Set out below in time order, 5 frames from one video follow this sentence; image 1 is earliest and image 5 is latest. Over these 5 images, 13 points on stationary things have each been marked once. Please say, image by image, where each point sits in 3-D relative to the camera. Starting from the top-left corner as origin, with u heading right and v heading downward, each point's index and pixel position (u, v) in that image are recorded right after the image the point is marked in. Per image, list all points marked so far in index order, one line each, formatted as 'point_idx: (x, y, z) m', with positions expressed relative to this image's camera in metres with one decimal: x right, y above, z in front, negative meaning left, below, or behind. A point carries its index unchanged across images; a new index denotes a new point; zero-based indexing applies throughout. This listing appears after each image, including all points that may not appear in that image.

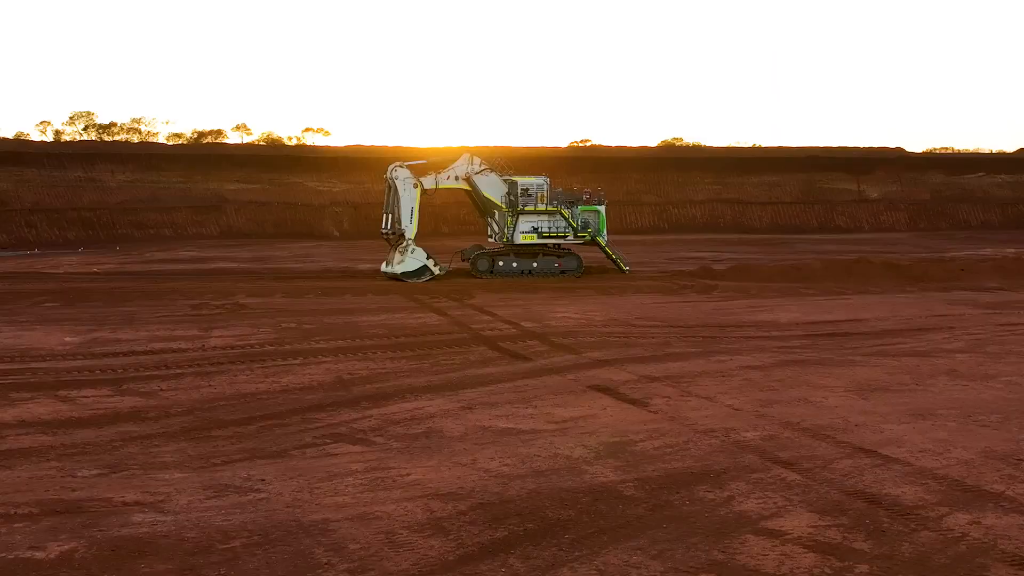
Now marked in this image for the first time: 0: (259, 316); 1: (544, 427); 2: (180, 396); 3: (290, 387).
0: (-3.0, -0.3, +16.4) m
1: (+0.2, -0.8, +8.5) m
2: (-2.4, -0.8, +10.2) m
3: (-1.7, -0.7, +10.5) m
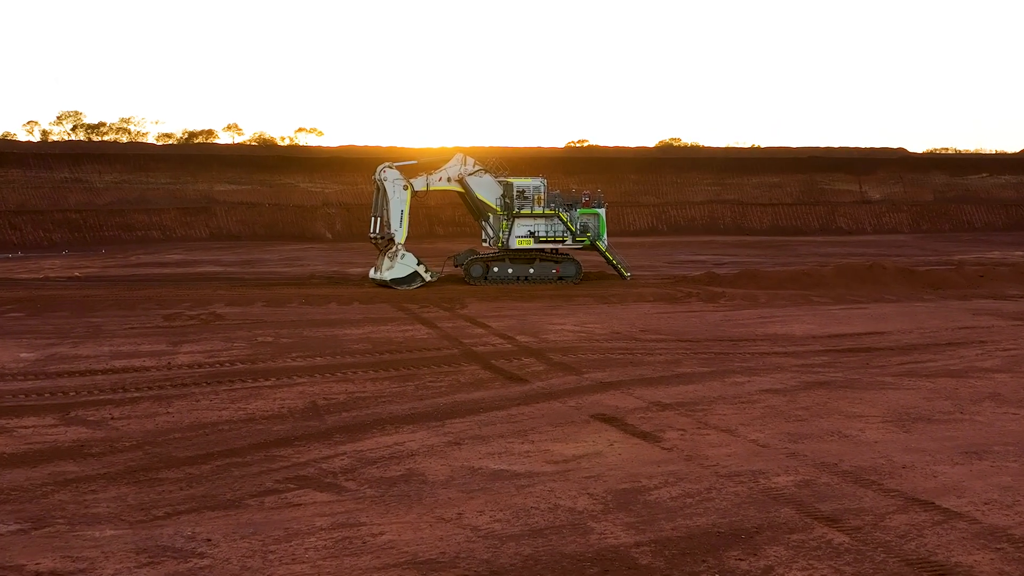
0: (-3.0, -0.4, +15.2) m
1: (+0.2, -0.9, +7.3) m
2: (-2.5, -0.9, +9.1) m
3: (-1.7, -0.9, +9.4) m
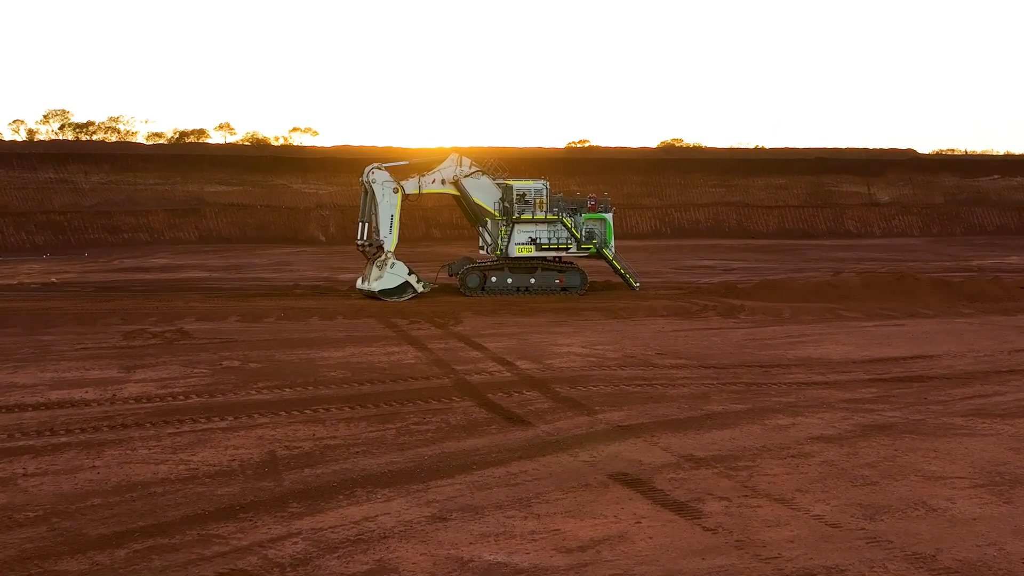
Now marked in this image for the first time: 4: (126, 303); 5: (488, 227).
0: (-3.0, -0.6, +13.5) m
1: (+0.2, -1.1, +5.7) m
2: (-2.5, -1.0, +7.4) m
3: (-1.7, -1.0, +7.7) m
4: (-5.3, -0.2, +19.3) m
5: (-0.3, +0.9, +19.9) m
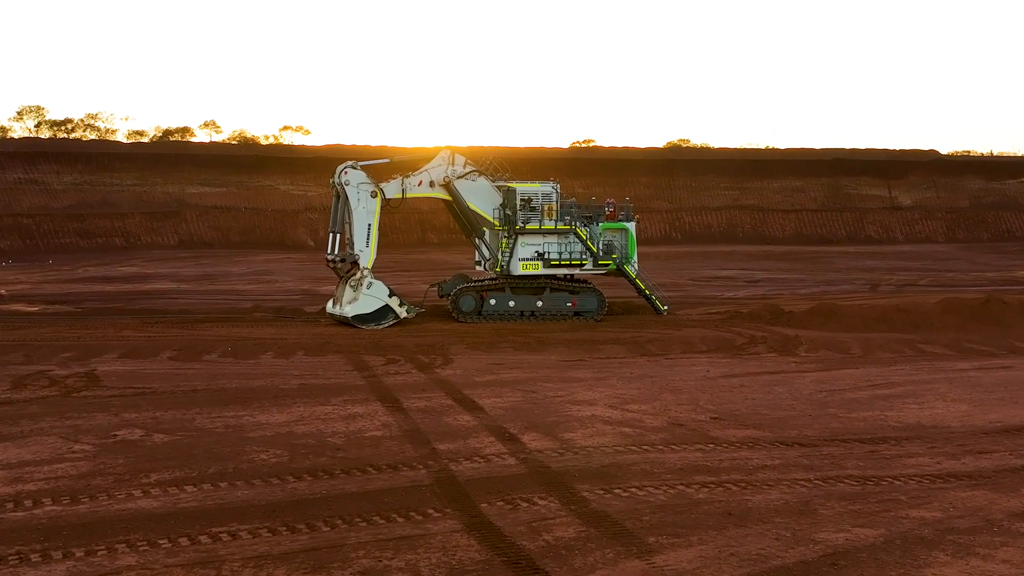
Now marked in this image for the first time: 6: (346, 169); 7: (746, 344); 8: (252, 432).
0: (-3.0, -0.9, +10.1) m
1: (+0.2, -1.4, +2.3) m
2: (-2.5, -1.3, +4.0) m
3: (-1.7, -1.3, +4.3) m
4: (-5.3, -0.5, +15.9) m
5: (-0.3, +0.6, +16.5) m
6: (-1.9, +1.3, +15.5) m
7: (+2.4, -0.6, +14.5) m
8: (-1.7, -0.9, +9.1) m
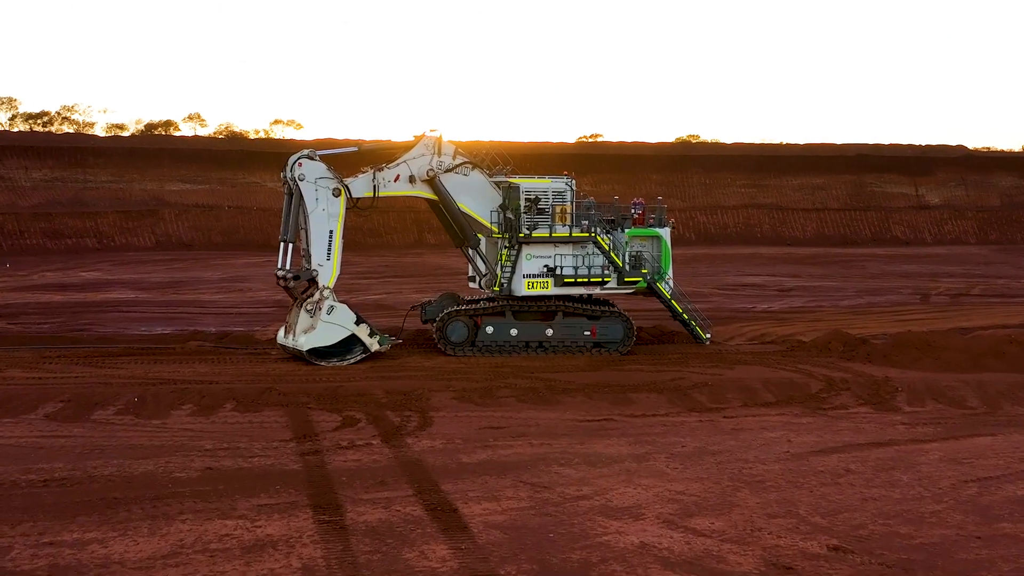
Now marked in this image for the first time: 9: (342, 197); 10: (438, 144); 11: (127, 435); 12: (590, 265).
0: (-3.0, -1.1, +6.6) m
1: (+0.2, -1.6, -1.3) m
2: (-2.5, -1.6, +0.5) m
3: (-1.7, -1.5, +0.8) m
4: (-5.3, -0.7, +12.4) m
5: (-0.3, +0.4, +12.9) m
6: (-1.8, +1.1, +12.0) m
7: (+2.4, -0.8, +10.9) m
8: (-1.7, -1.2, +5.6) m
9: (-1.5, +0.8, +12.2) m
10: (-0.7, +1.3, +12.7) m
11: (-2.5, -0.9, +9.0) m
12: (+0.7, +0.2, +12.7) m
